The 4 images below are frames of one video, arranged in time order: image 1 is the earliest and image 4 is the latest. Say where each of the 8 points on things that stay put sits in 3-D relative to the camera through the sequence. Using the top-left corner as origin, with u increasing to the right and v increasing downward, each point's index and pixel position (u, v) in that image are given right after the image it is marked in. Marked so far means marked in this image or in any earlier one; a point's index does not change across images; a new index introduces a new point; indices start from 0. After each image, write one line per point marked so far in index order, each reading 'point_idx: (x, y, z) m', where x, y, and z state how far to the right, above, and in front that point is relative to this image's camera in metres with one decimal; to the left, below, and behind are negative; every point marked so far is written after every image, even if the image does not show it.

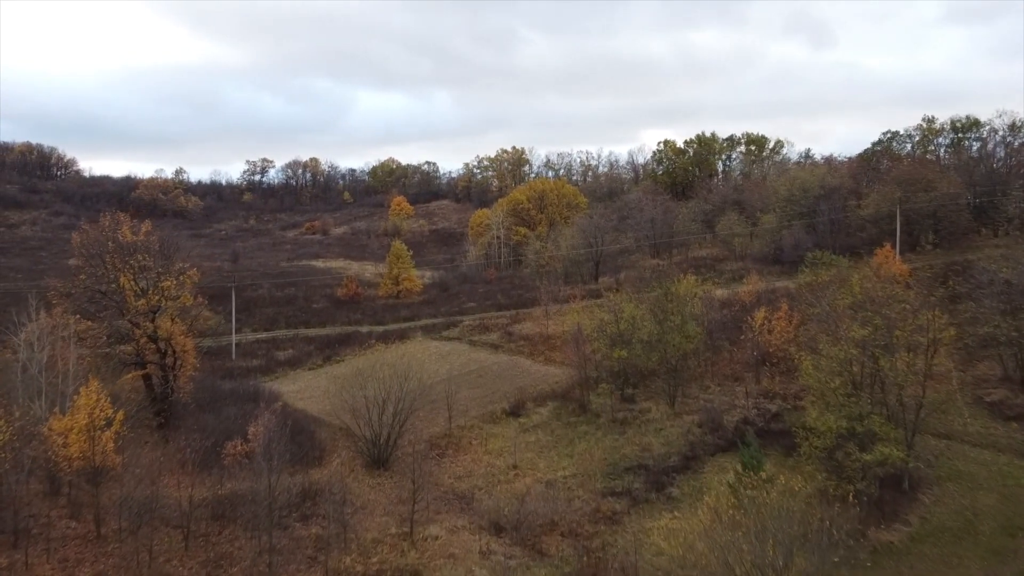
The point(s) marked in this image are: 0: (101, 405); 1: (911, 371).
0: (-8.7, -2.5, +16.7) m
1: (+8.9, -1.9, +17.5) m
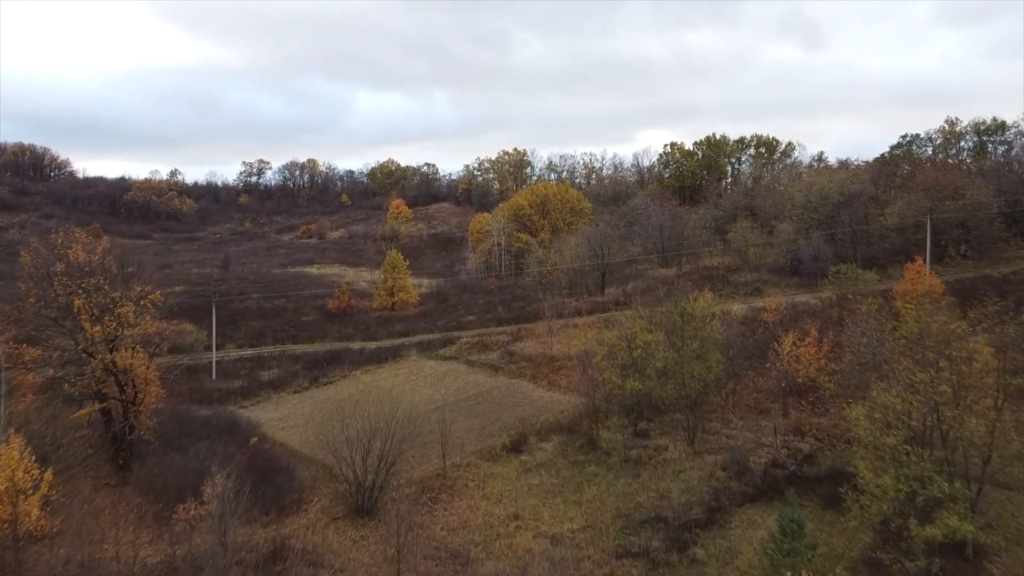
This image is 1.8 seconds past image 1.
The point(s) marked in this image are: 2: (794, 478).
0: (-8.7, -3.1, +14.1) m
1: (+8.9, -2.5, +14.9) m
2: (+7.1, -4.7, +19.7) m
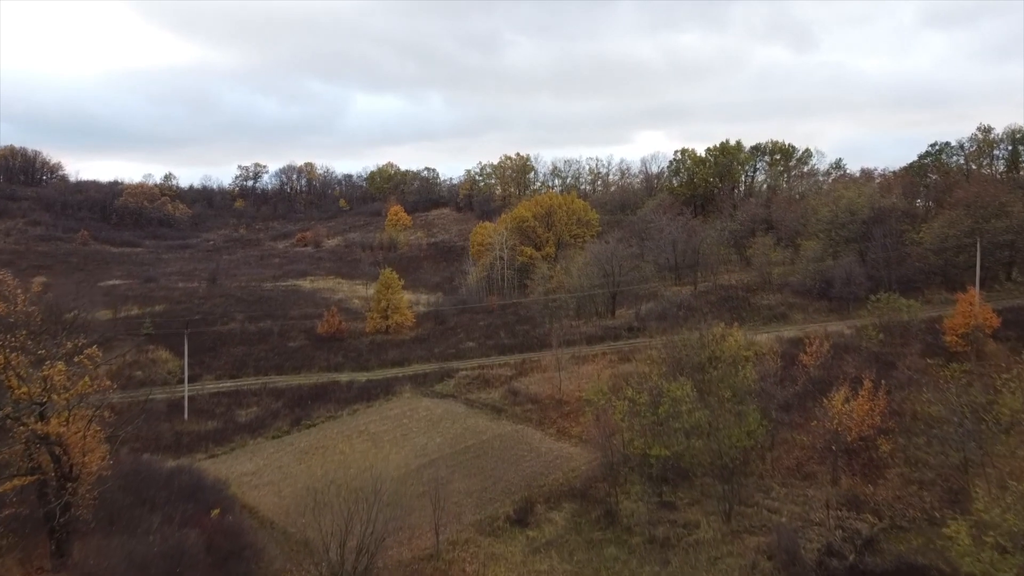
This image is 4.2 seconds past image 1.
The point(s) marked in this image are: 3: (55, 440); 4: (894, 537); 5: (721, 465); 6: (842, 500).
0: (-8.6, -4.3, +10.8) m
1: (+9.0, -3.7, +11.6) m
2: (+7.2, -5.9, +16.3) m
3: (-9.9, -3.3, +17.1) m
4: (+8.4, -5.5, +17.3) m
5: (+5.2, -4.4, +19.6) m
6: (+8.1, -5.2, +19.4) m
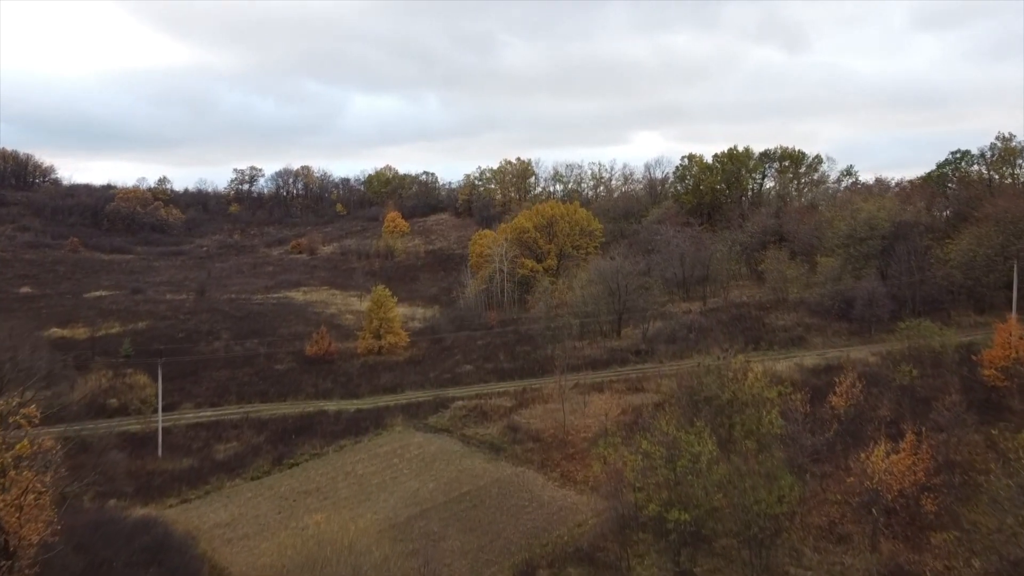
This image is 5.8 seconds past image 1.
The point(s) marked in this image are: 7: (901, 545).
0: (-8.7, -5.3, +8.6) m
1: (+9.0, -4.7, +9.4) m
2: (+7.1, -6.9, +14.1) m
3: (-10.0, -4.2, +14.9) m
4: (+8.4, -6.4, +15.1) m
5: (+5.2, -5.3, +17.3) m
6: (+8.1, -6.2, +17.1) m
7: (+8.8, -5.8, +17.8) m
